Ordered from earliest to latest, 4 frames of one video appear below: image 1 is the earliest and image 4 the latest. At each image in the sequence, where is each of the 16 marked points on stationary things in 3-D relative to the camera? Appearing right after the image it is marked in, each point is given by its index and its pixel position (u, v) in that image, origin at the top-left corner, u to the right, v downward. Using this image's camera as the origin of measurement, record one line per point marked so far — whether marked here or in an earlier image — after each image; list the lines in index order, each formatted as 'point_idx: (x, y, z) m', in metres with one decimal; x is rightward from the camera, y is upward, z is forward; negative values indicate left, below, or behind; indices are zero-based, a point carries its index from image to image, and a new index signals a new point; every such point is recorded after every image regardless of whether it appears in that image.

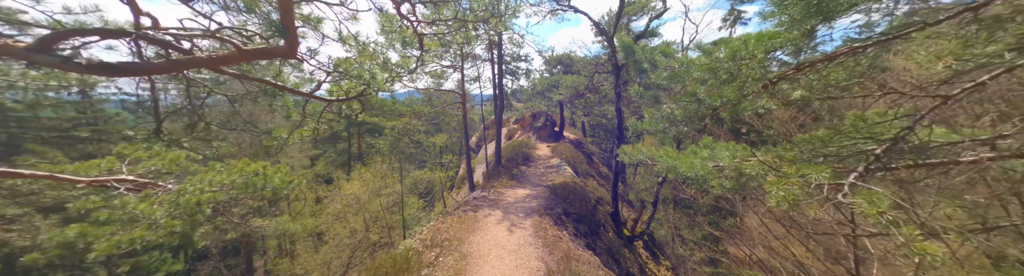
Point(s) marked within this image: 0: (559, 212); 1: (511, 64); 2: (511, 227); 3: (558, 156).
0: (+1.2, -1.9, +6.6) m
1: (0.0, +2.8, +10.6) m
2: (0.0, -2.0, +5.8) m
3: (+1.8, -0.7, +10.5) m
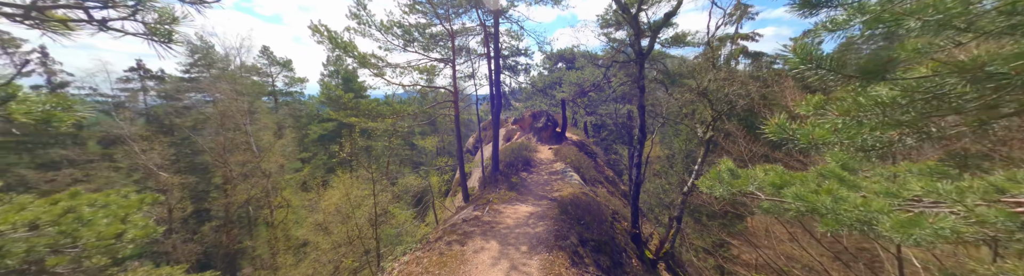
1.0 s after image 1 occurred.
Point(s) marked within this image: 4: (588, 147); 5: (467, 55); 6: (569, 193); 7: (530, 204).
0: (+1.2, -1.9, +5.7) m
1: (-0.1, +2.7, +9.7) m
2: (0.0, -2.1, +4.8) m
3: (+1.7, -0.8, +9.6) m
4: (+4.0, -0.5, +14.9) m
5: (-1.5, +2.7, +9.2) m
6: (+1.5, -1.4, +7.2) m
7: (+0.5, -1.6, +7.0) m
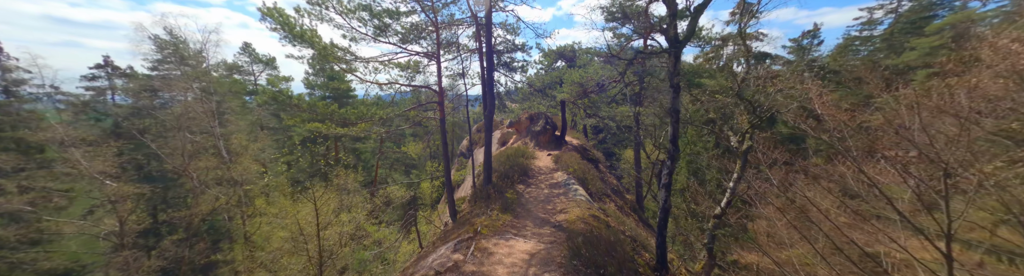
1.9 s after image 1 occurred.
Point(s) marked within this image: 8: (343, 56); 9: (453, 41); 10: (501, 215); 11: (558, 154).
0: (+1.1, -2.1, +4.7) m
1: (-0.2, +2.5, +8.7) m
2: (-0.1, -2.2, +3.8) m
3: (+1.6, -1.0, +8.6) m
4: (+3.8, -0.7, +14.0) m
5: (-1.6, +2.5, +8.2) m
6: (+1.3, -1.6, +6.2) m
7: (+0.3, -1.8, +6.0) m
8: (-3.3, +1.6, +5.5) m
9: (-1.6, +2.7, +8.0) m
10: (-0.3, -1.7, +6.4) m
11: (+1.6, -0.6, +10.1) m
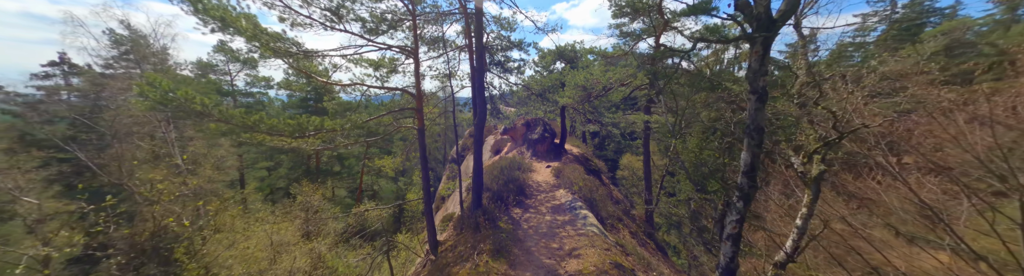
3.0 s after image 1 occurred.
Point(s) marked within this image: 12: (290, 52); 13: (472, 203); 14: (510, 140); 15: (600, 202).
0: (+1.0, -2.3, +3.6) m
1: (-0.4, +2.3, +7.6) m
2: (-0.2, -2.5, +2.6) m
3: (+1.4, -1.3, +7.5) m
4: (+3.6, -1.0, +12.9) m
5: (-1.7, +2.3, +7.0) m
6: (+1.2, -1.9, +5.1) m
7: (+0.2, -2.1, +4.8) m
8: (-3.4, +1.4, +4.3) m
9: (-1.8, +2.5, +6.8) m
10: (-0.4, -2.0, +5.2) m
11: (+1.5, -0.9, +9.0) m
12: (-3.4, +1.3, +4.2) m
13: (-0.9, -1.3, +6.2) m
14: (-0.1, -0.1, +14.2) m
15: (+2.1, -1.6, +6.9) m
